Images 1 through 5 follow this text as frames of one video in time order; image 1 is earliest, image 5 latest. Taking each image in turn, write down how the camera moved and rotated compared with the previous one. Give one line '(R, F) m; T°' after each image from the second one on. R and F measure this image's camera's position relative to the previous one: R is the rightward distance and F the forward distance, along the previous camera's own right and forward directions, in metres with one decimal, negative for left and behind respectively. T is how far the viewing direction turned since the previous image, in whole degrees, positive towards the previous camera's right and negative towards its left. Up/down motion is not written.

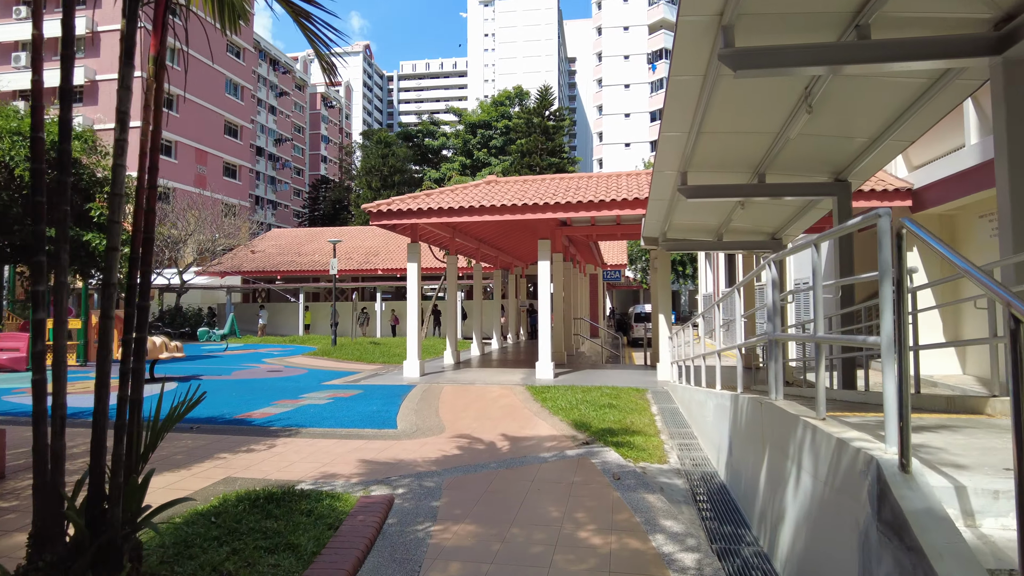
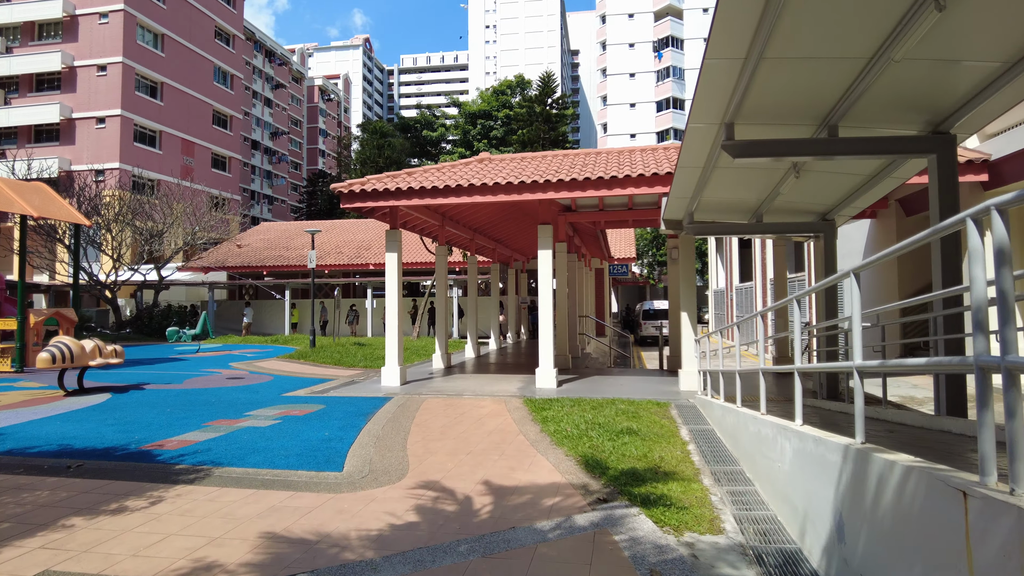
(+0.1, +1.9) m; 0°
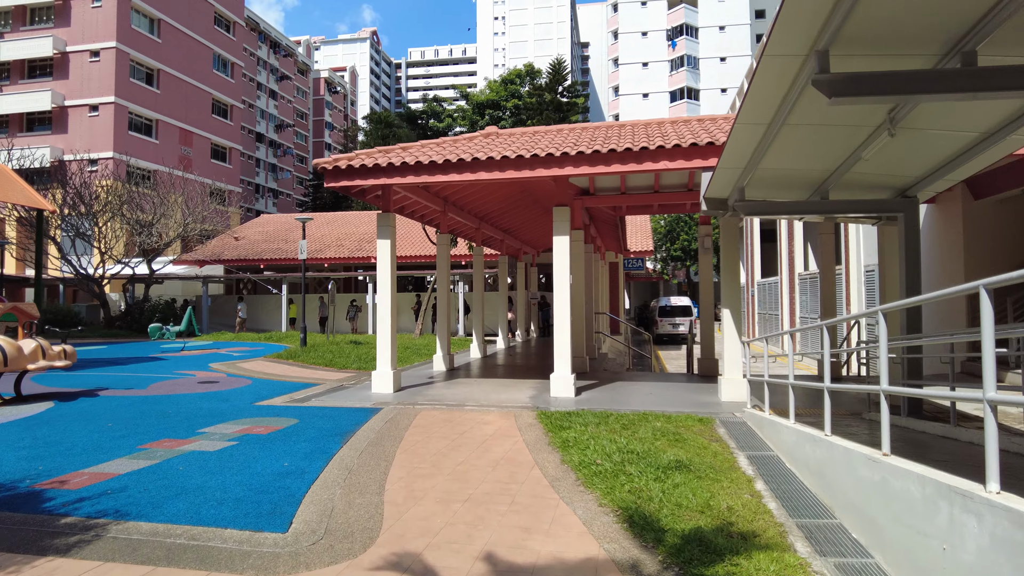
(0.0, +1.5) m; -1°
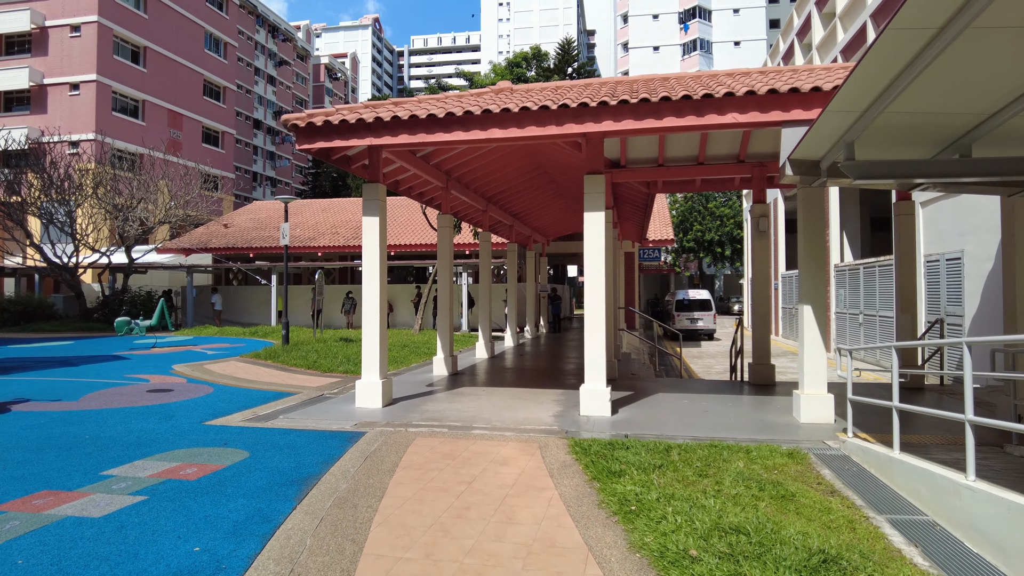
(-0.2, +1.9) m; 0°
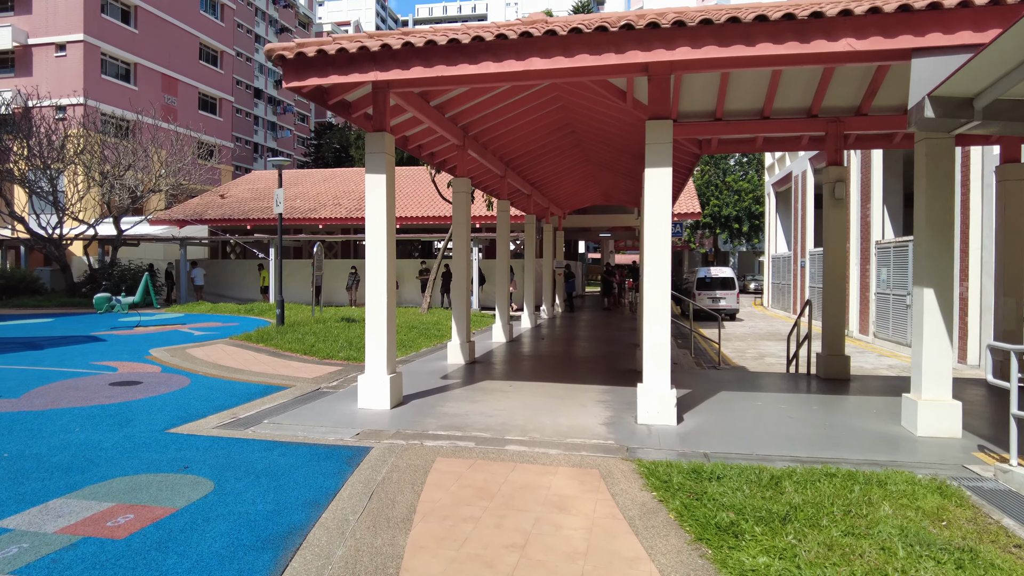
(-0.3, +1.5) m; 0°
